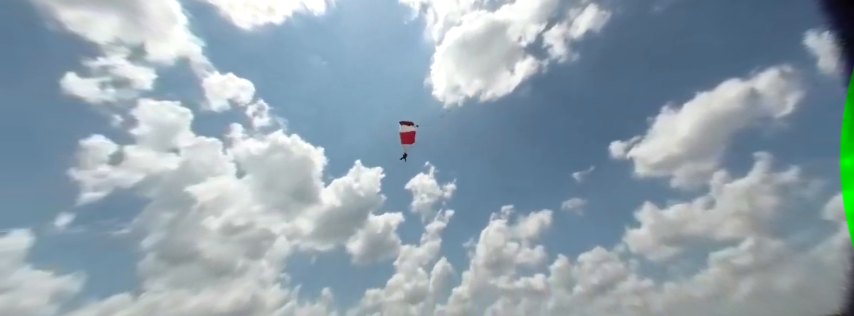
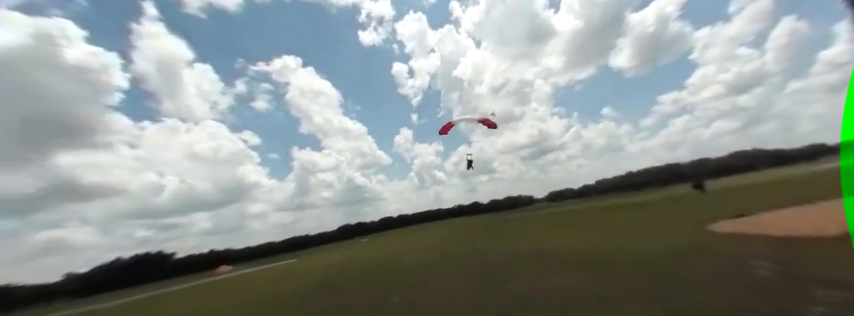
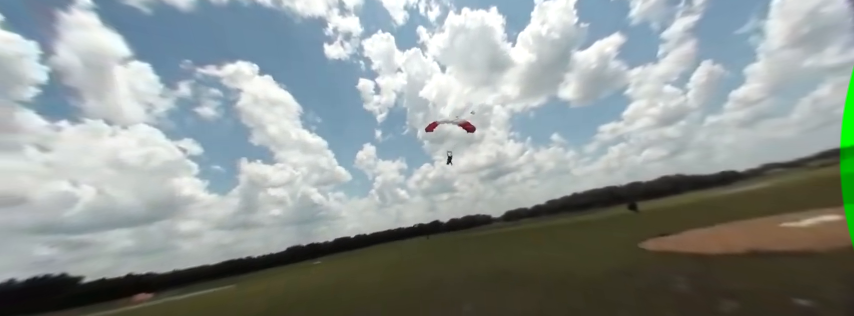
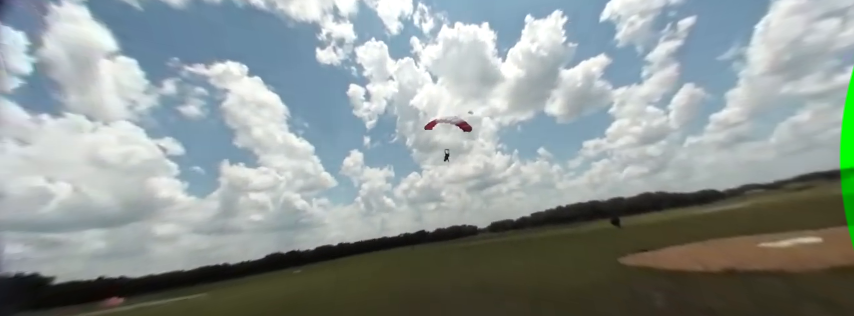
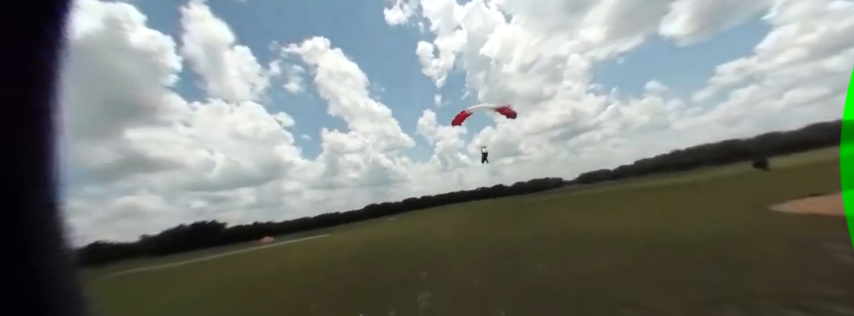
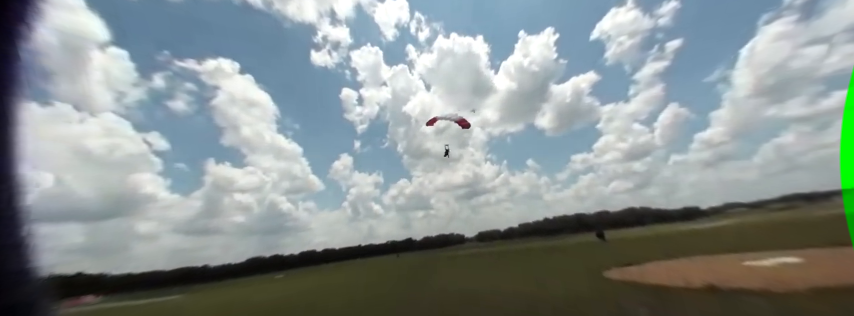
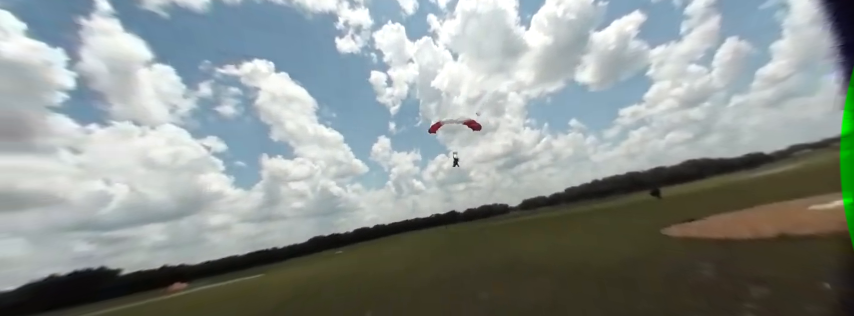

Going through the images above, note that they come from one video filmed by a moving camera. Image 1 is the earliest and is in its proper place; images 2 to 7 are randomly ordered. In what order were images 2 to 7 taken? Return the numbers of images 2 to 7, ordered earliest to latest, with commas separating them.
6, 4, 3, 7, 2, 5
